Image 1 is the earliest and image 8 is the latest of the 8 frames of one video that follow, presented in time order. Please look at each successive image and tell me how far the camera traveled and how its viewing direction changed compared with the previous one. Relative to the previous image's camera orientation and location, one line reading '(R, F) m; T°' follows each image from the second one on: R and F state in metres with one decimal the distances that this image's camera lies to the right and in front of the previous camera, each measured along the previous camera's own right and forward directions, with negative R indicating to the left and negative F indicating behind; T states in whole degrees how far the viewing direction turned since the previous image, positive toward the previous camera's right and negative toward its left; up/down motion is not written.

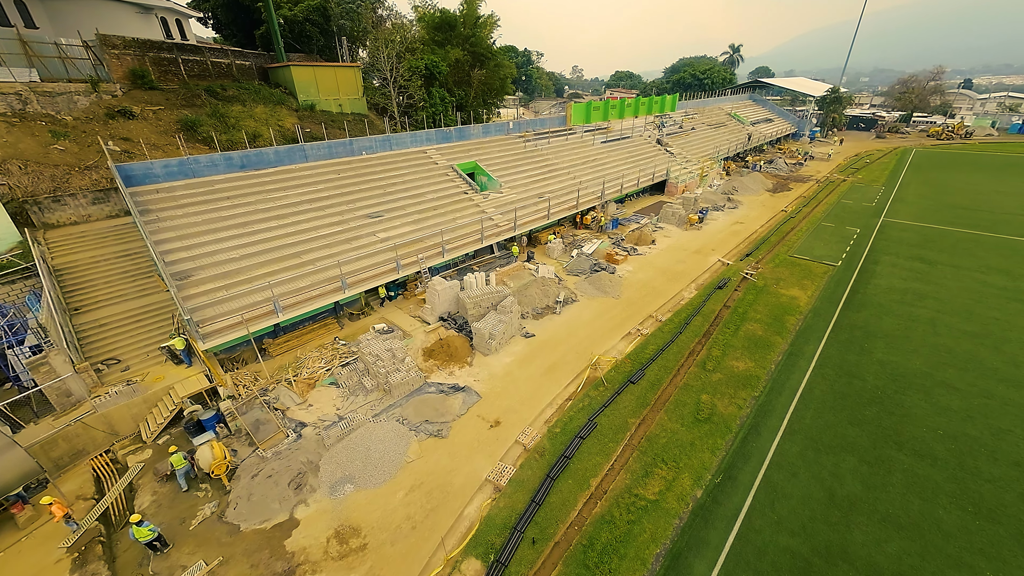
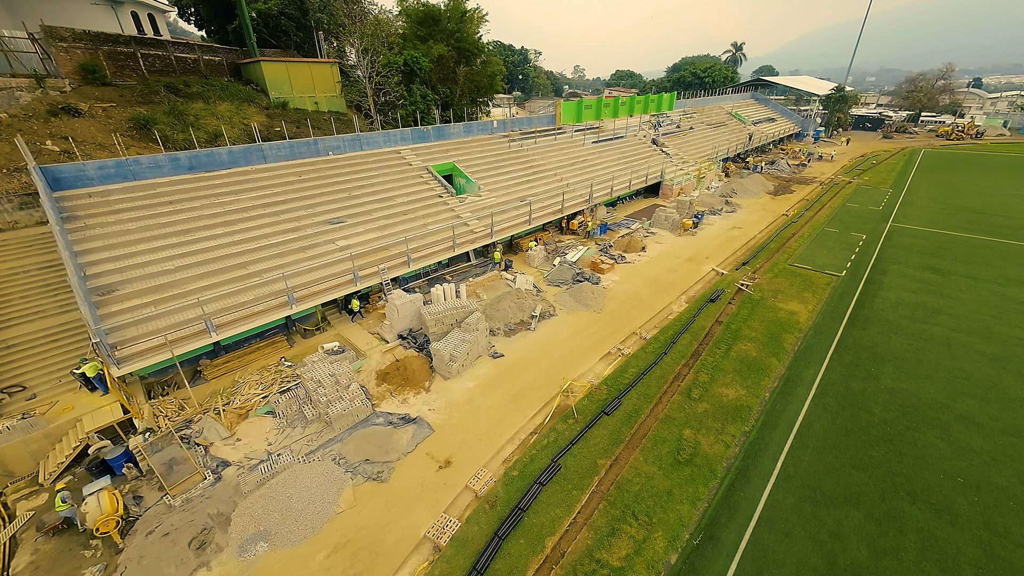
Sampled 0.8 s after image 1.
(+1.2, +1.6) m; 0°
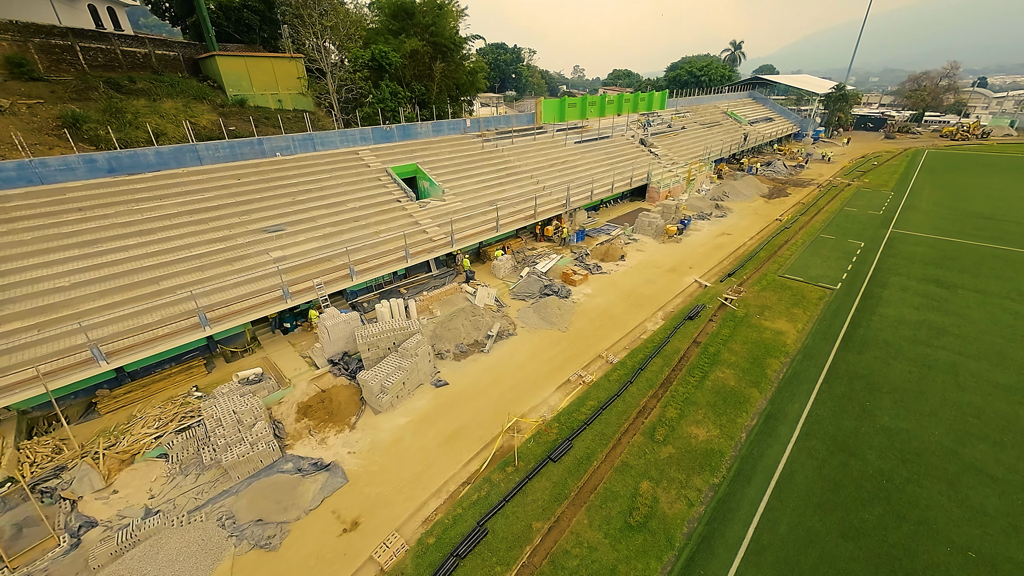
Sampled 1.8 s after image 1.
(+1.7, +1.7) m; 0°
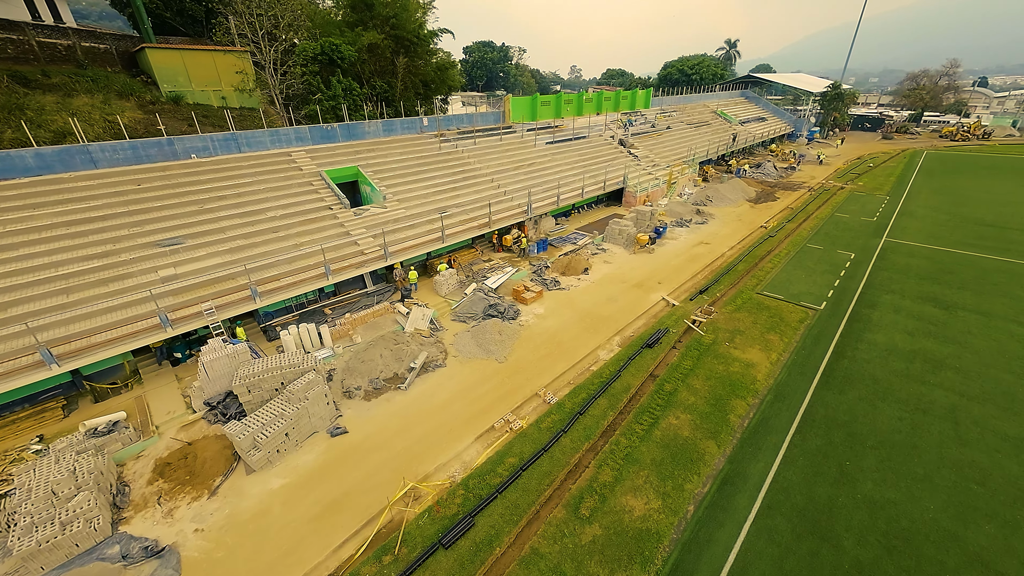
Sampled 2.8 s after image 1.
(+2.2, +2.1) m; 0°
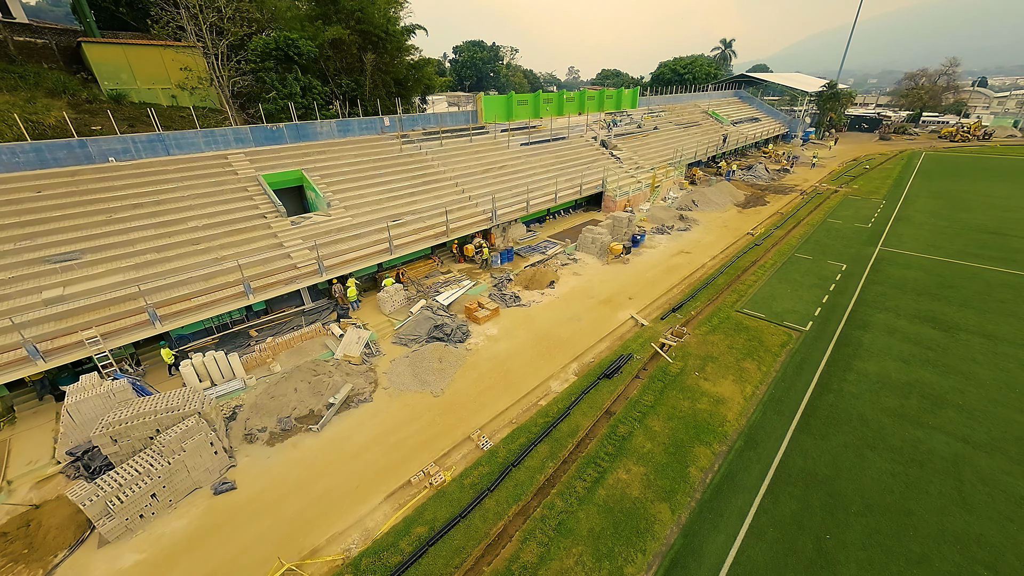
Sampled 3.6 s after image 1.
(+1.7, +1.7) m; 0°
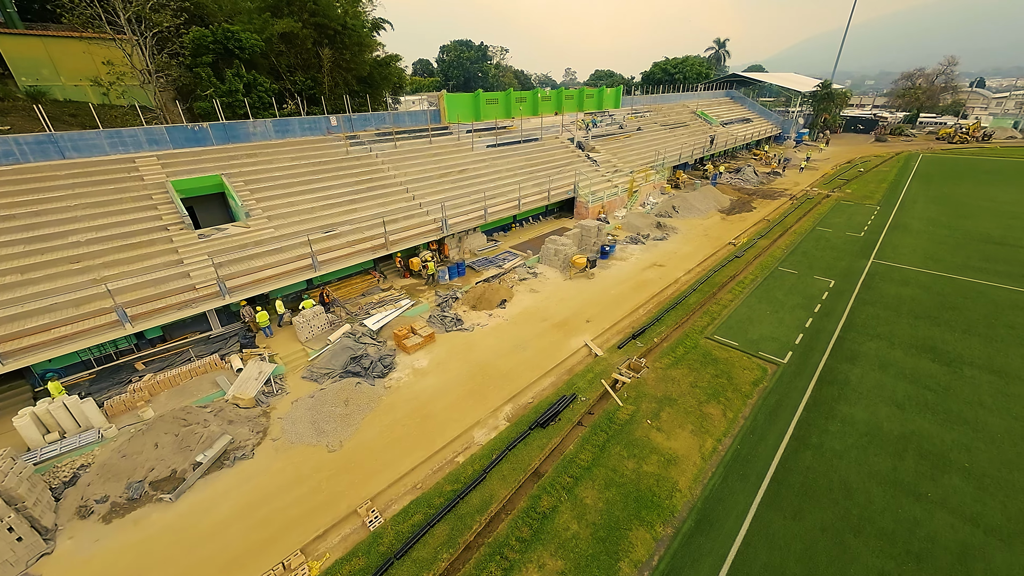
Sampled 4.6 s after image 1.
(+1.9, +2.0) m; 0°
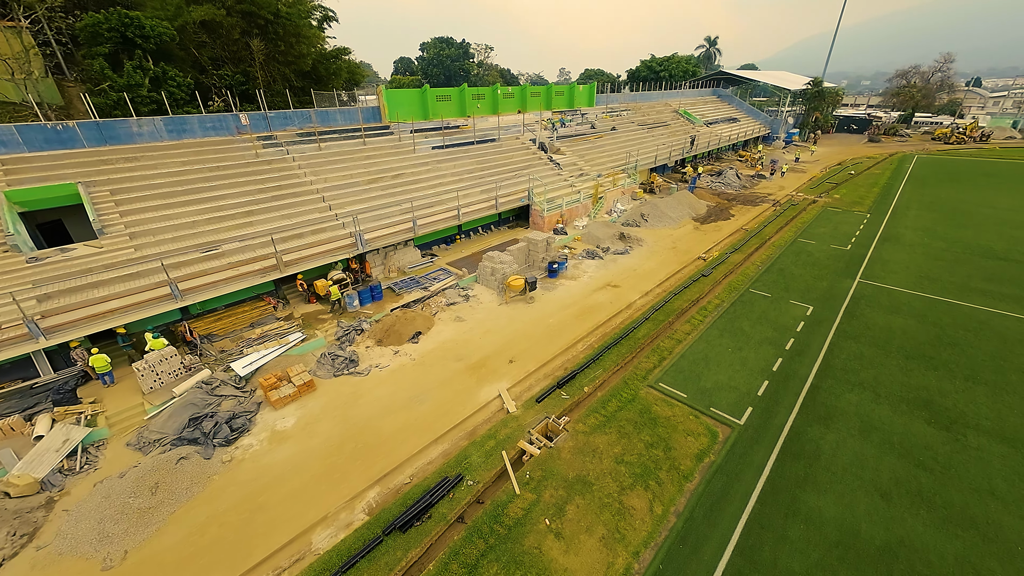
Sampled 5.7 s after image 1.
(+2.5, +2.5) m; 0°
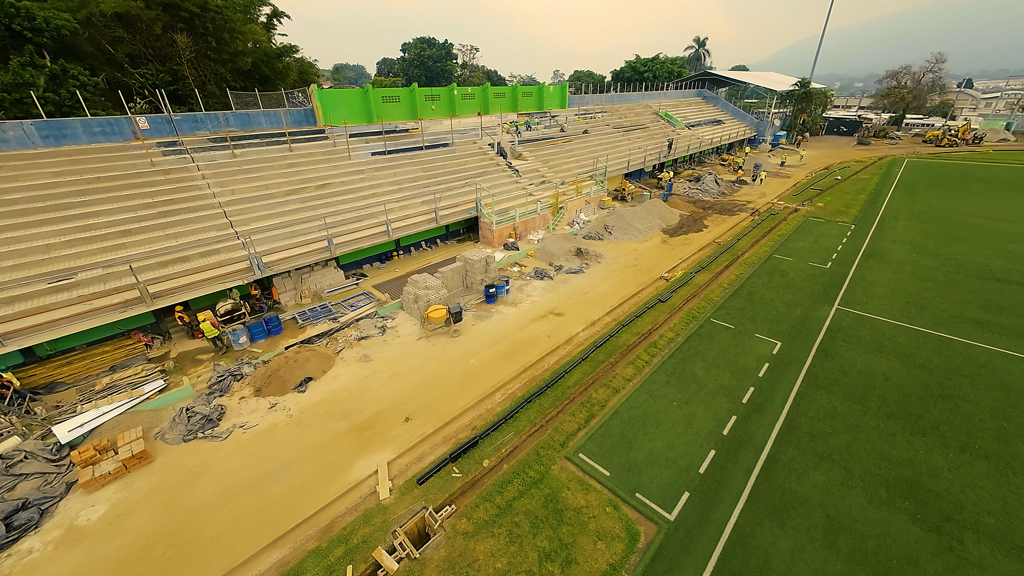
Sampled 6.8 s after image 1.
(+2.2, +2.1) m; 0°
